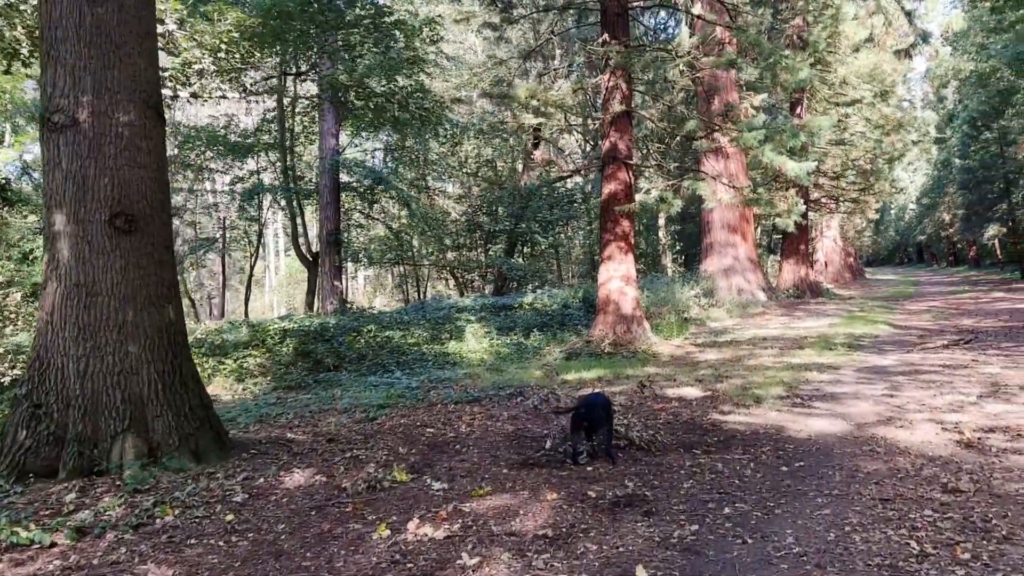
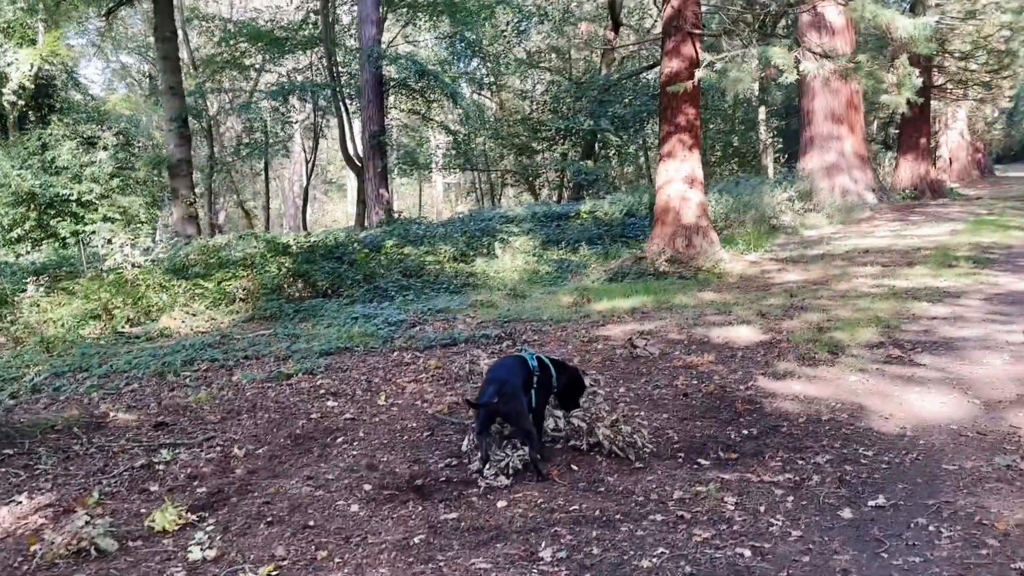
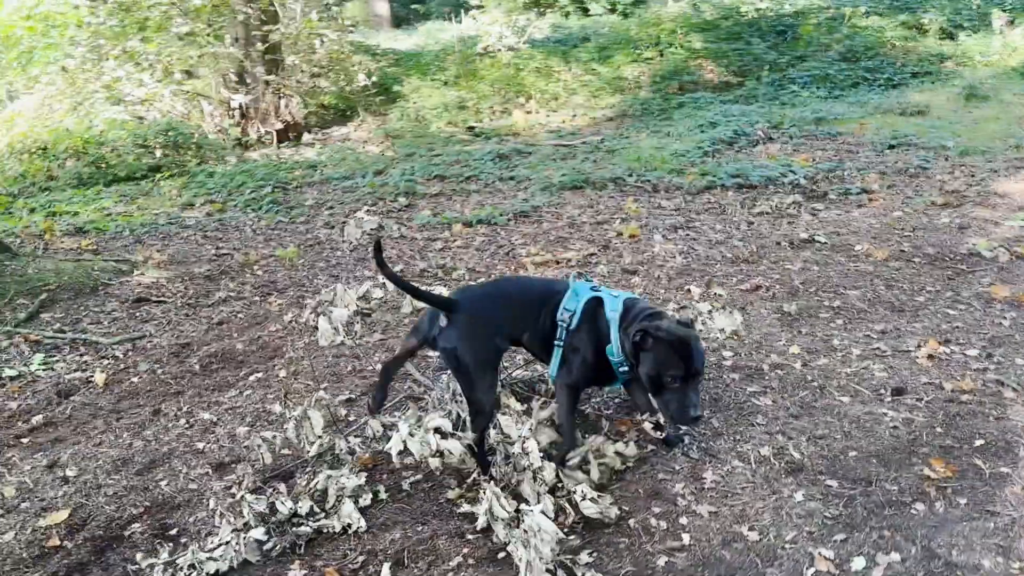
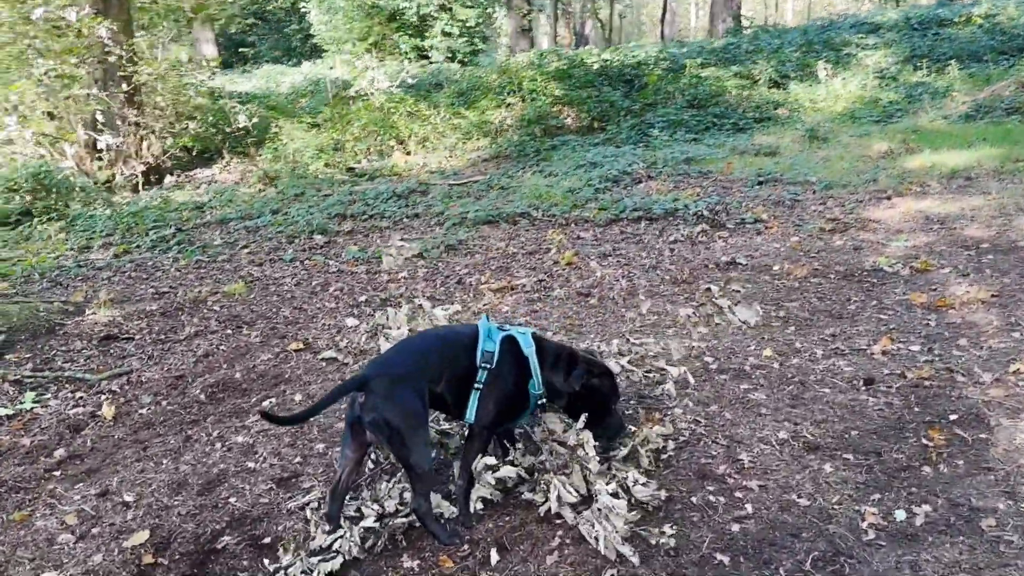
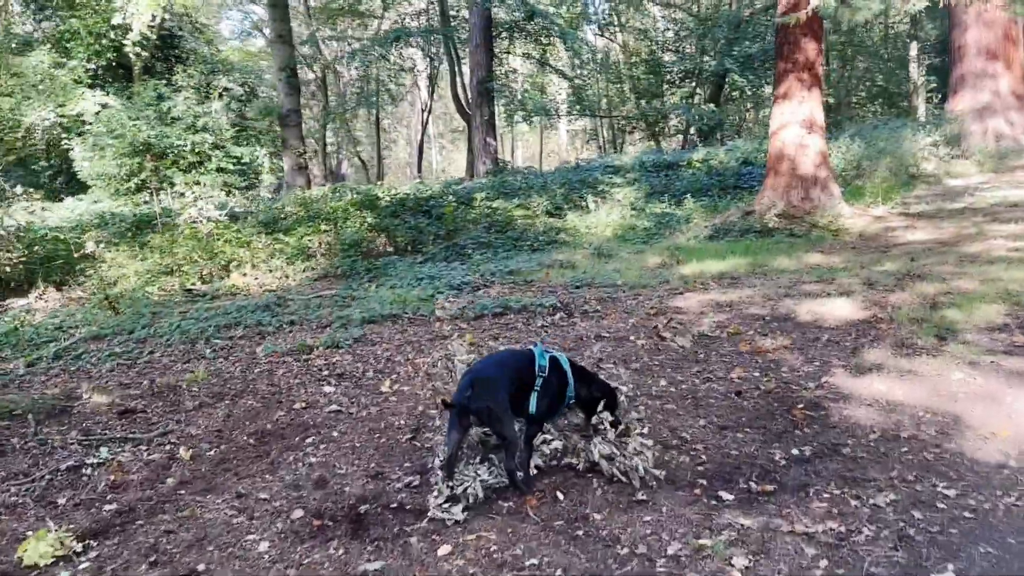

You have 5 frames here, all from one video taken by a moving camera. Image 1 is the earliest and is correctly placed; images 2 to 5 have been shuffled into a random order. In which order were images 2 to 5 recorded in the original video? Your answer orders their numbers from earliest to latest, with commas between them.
2, 5, 4, 3
